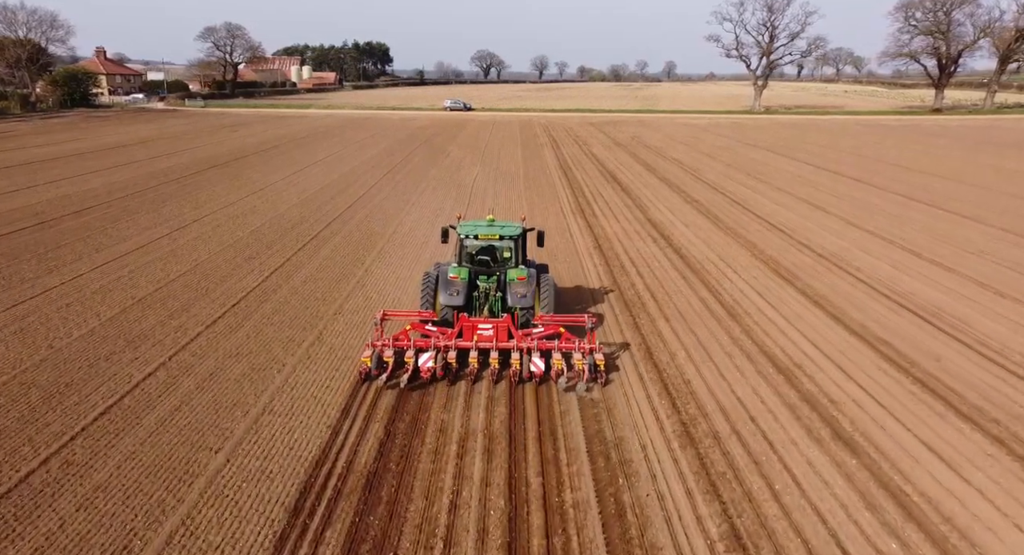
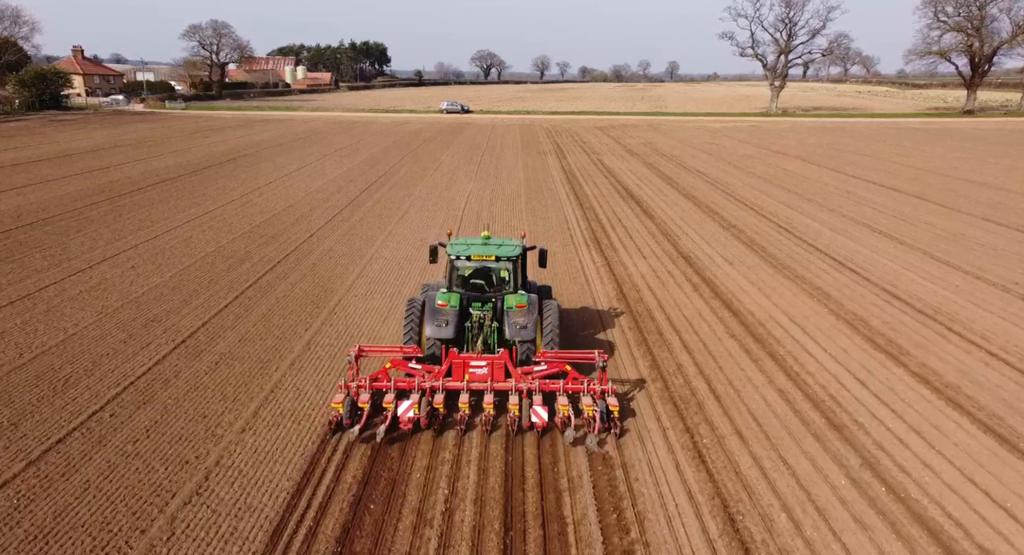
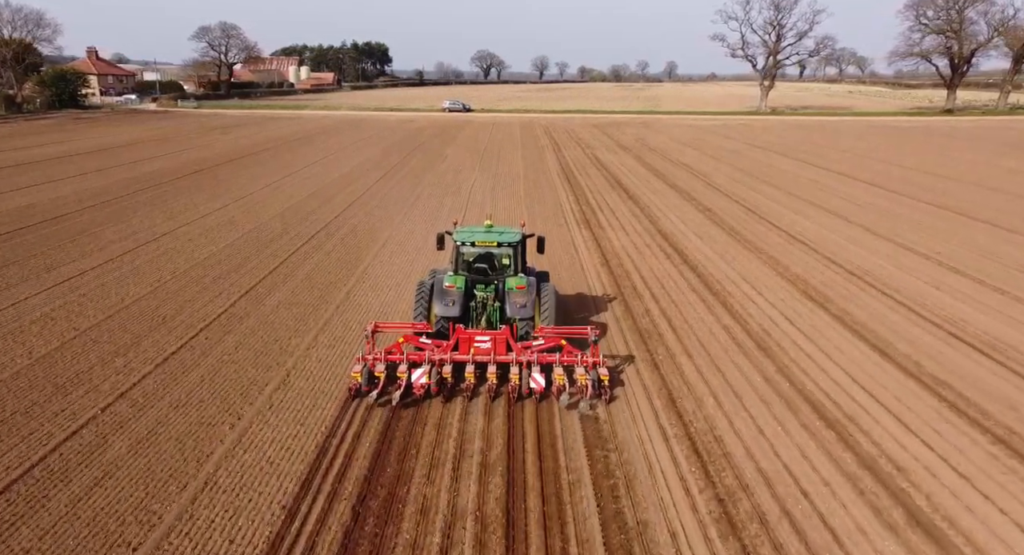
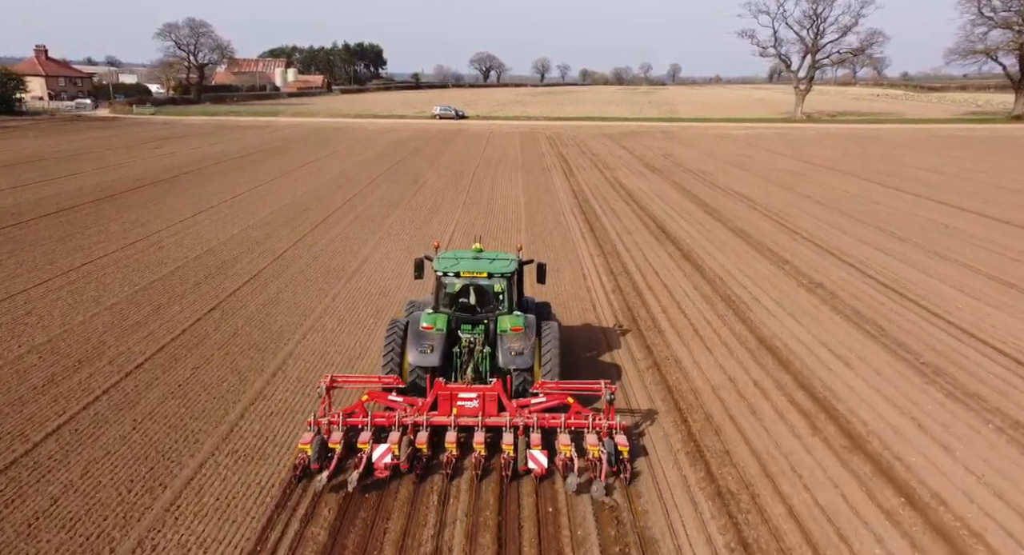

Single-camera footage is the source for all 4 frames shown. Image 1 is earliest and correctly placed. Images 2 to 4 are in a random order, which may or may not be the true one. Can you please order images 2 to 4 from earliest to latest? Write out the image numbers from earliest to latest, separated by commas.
3, 2, 4
